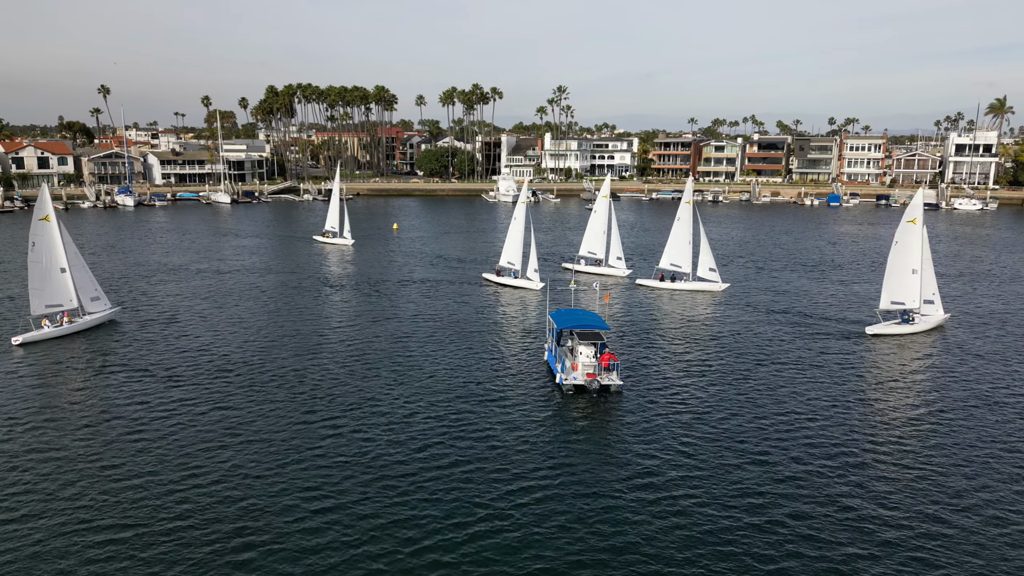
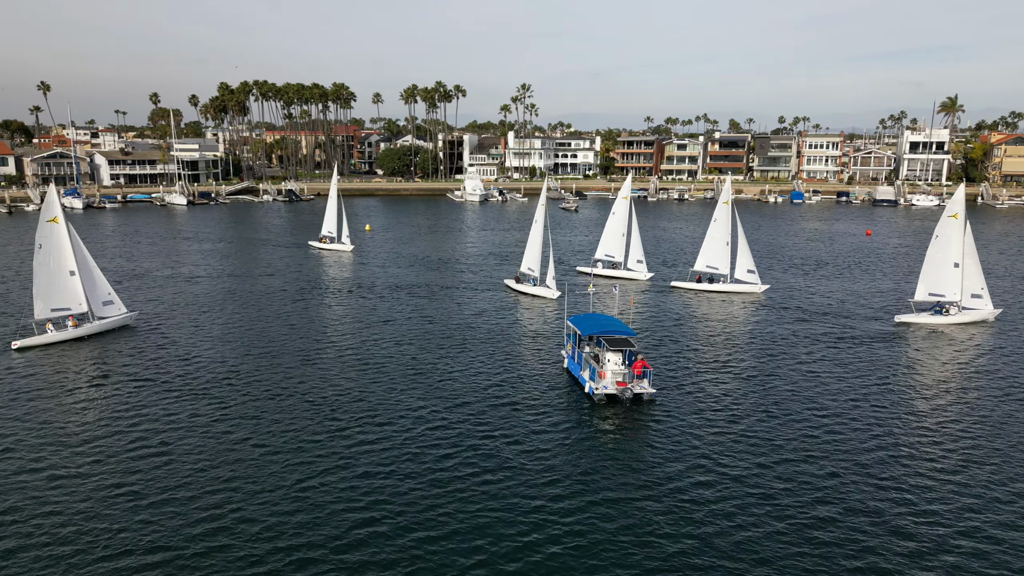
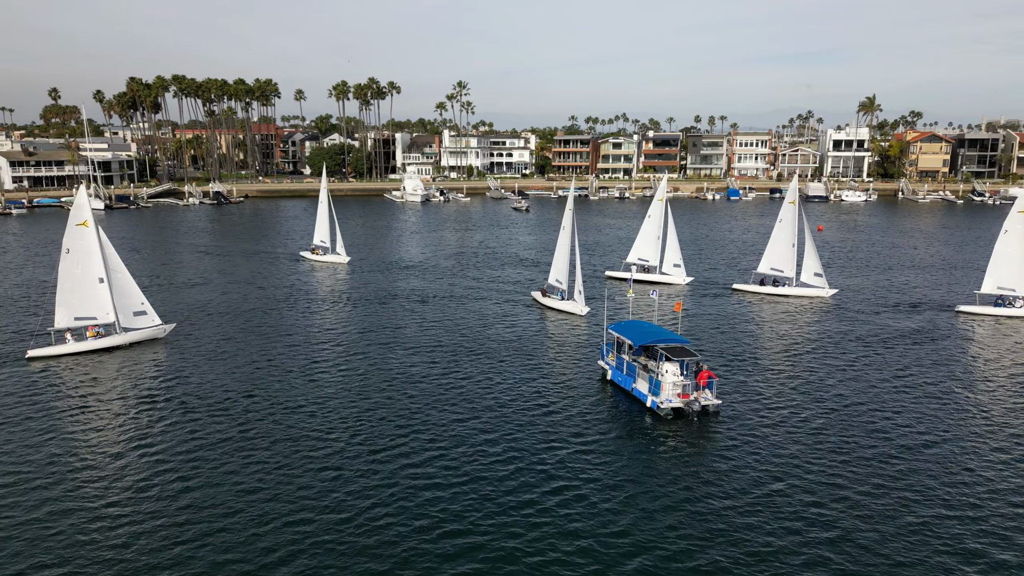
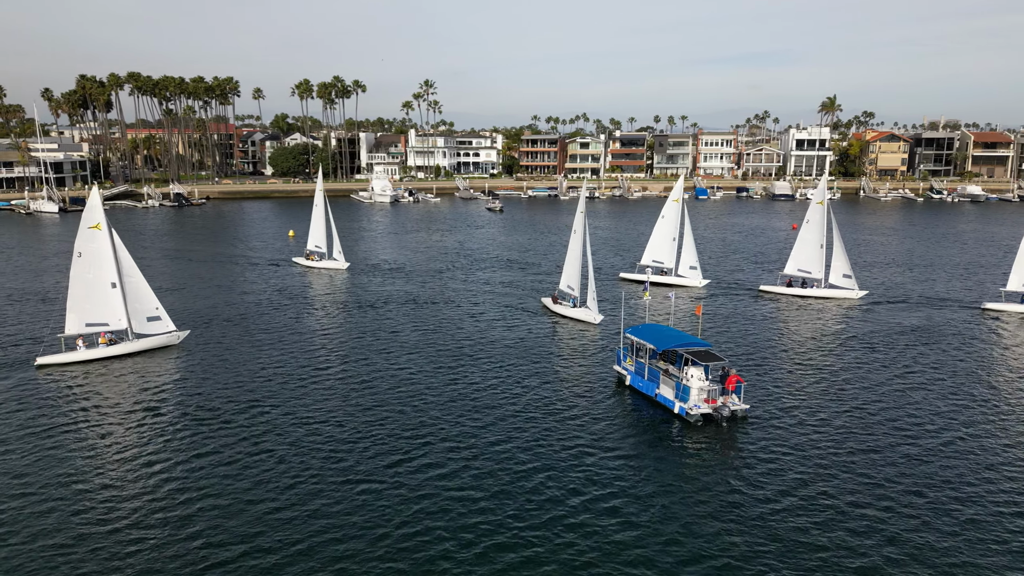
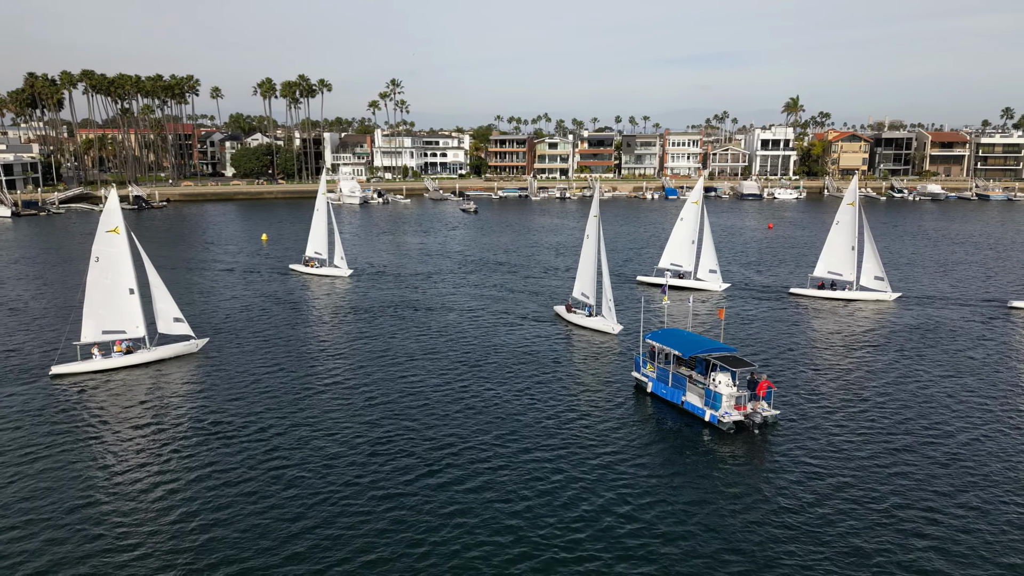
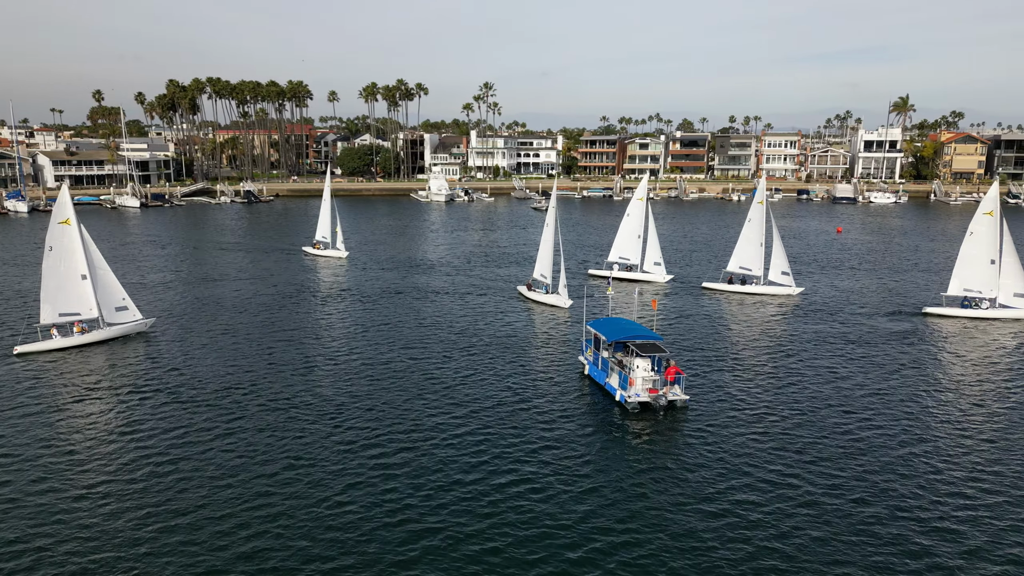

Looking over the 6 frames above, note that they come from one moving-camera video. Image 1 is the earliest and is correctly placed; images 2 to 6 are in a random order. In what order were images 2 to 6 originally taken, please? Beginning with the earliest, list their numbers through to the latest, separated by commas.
2, 6, 3, 4, 5
